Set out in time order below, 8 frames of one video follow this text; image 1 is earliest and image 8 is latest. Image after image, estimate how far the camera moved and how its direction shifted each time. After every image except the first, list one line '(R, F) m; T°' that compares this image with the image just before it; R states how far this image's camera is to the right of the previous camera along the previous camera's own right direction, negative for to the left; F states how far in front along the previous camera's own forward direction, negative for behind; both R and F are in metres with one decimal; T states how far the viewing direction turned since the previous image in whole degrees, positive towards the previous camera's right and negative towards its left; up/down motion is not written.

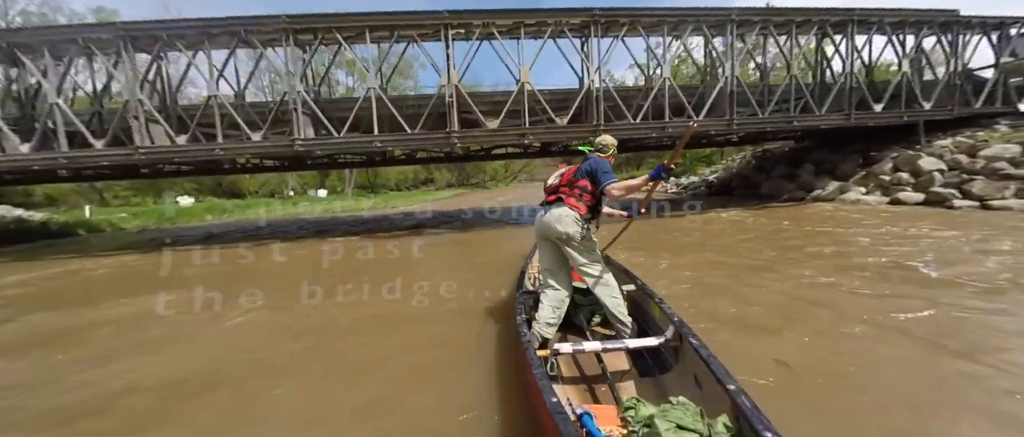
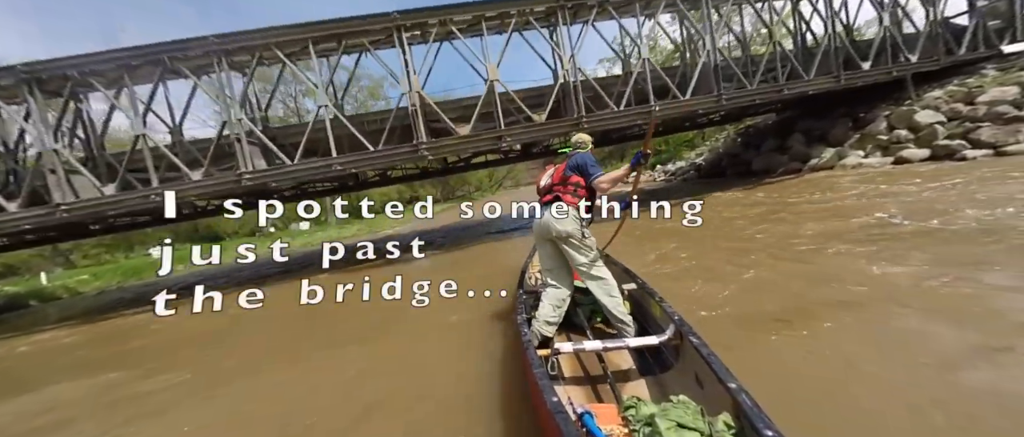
(+0.1, +0.8) m; +2°
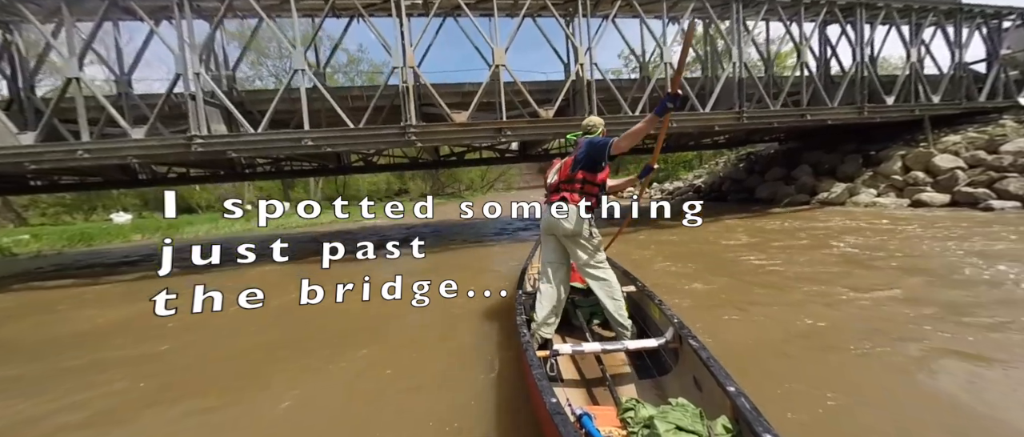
(-0.1, +0.8) m; +2°
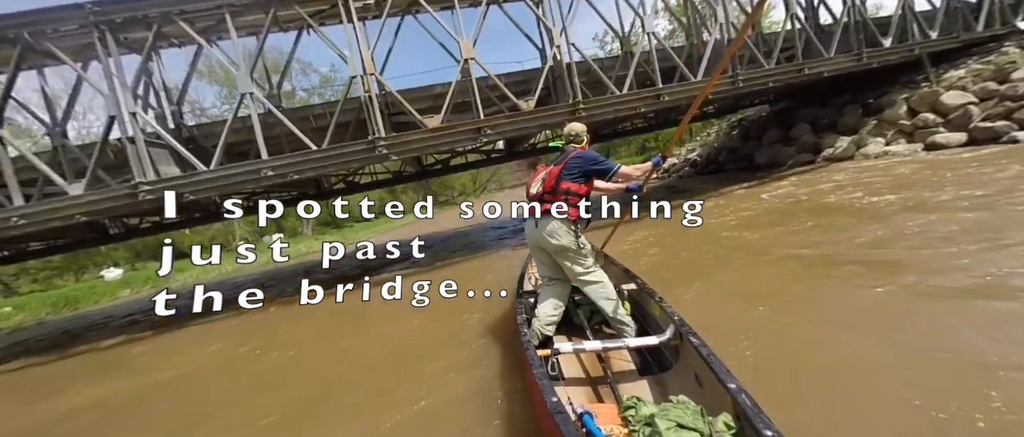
(+0.1, +0.6) m; 0°
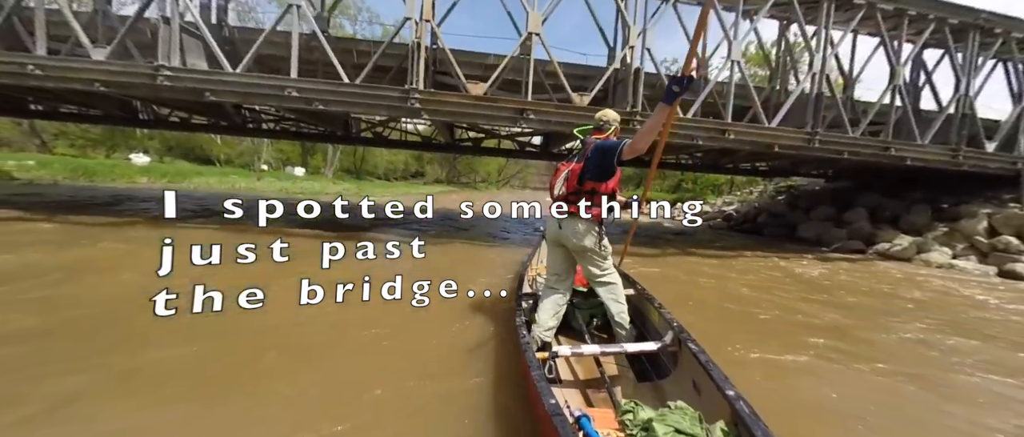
(0.0, +0.5) m; -2°
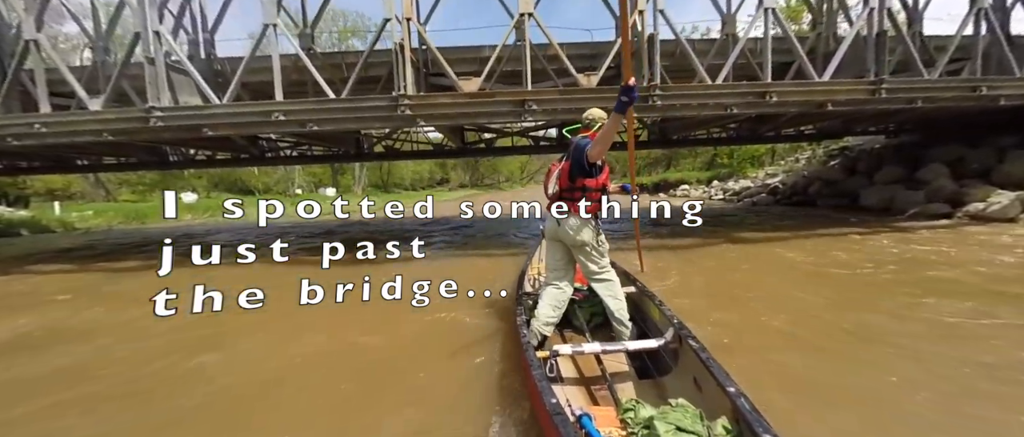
(+0.3, +0.5) m; -5°
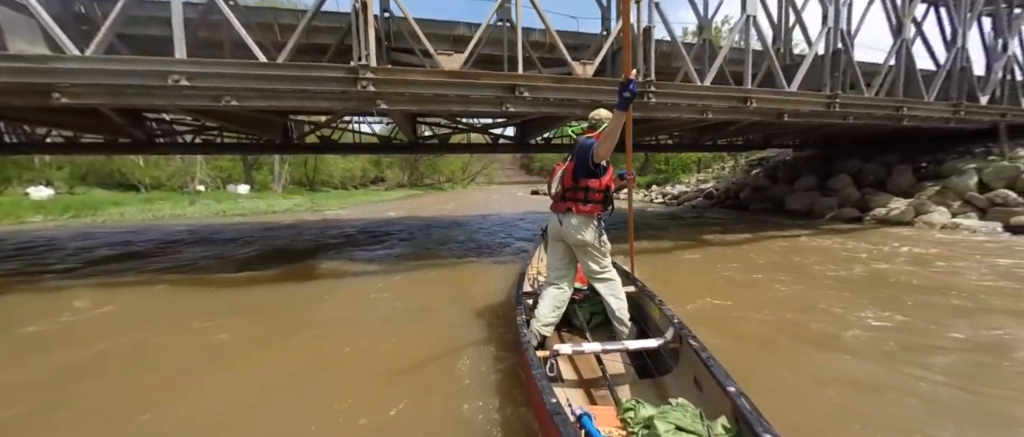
(-0.6, +0.6) m; +11°
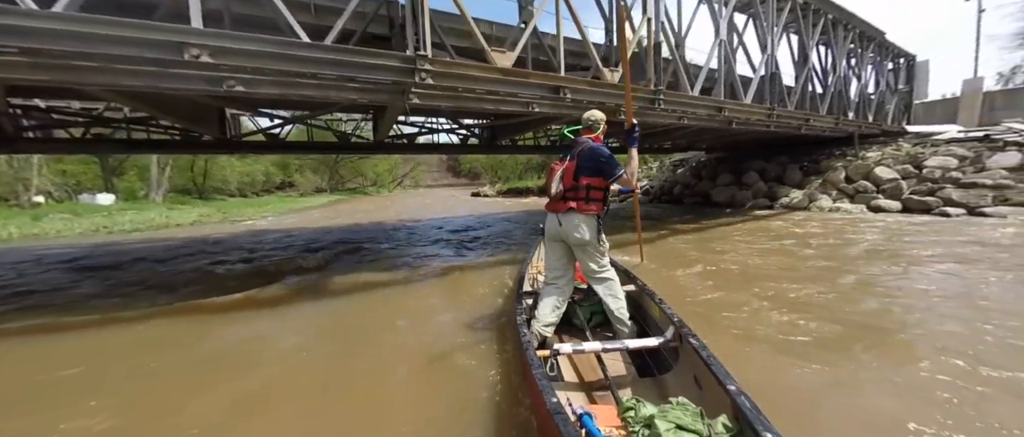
(-1.5, 0.0) m; +13°
